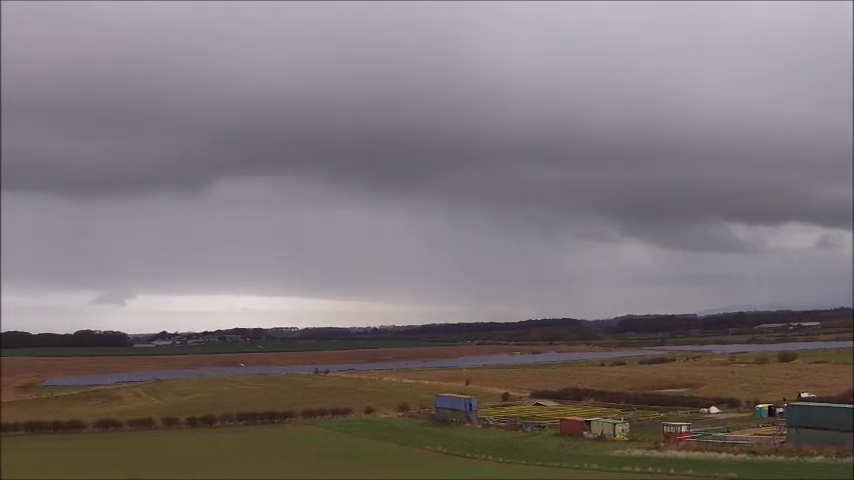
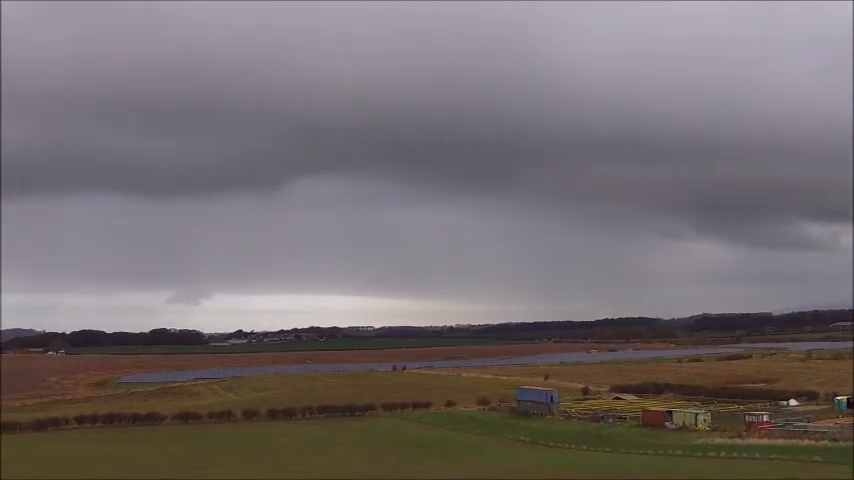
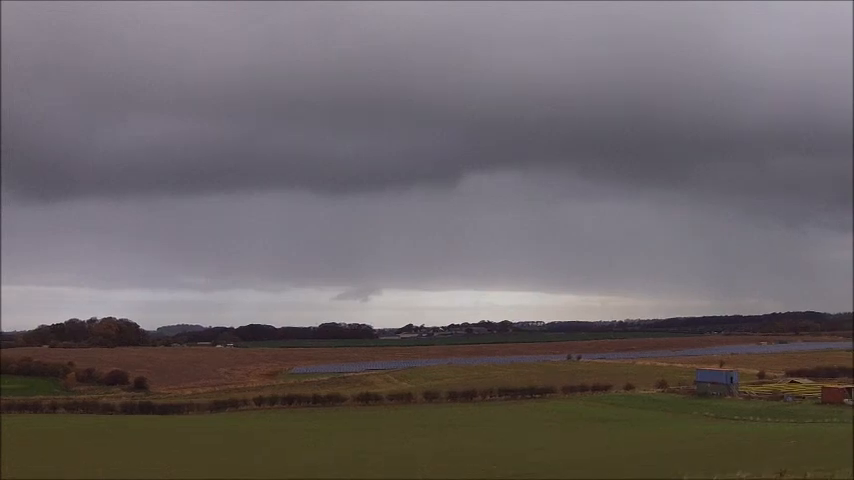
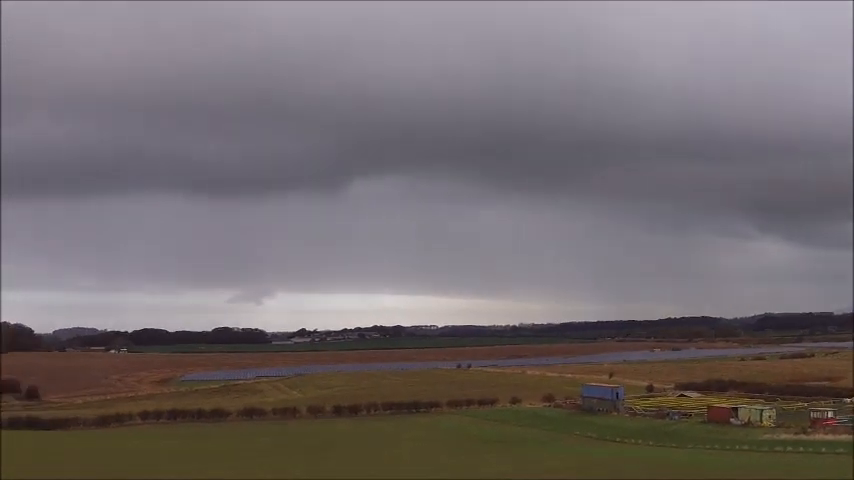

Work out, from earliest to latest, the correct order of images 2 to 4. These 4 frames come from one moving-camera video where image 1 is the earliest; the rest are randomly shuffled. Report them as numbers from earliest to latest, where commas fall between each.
2, 4, 3
